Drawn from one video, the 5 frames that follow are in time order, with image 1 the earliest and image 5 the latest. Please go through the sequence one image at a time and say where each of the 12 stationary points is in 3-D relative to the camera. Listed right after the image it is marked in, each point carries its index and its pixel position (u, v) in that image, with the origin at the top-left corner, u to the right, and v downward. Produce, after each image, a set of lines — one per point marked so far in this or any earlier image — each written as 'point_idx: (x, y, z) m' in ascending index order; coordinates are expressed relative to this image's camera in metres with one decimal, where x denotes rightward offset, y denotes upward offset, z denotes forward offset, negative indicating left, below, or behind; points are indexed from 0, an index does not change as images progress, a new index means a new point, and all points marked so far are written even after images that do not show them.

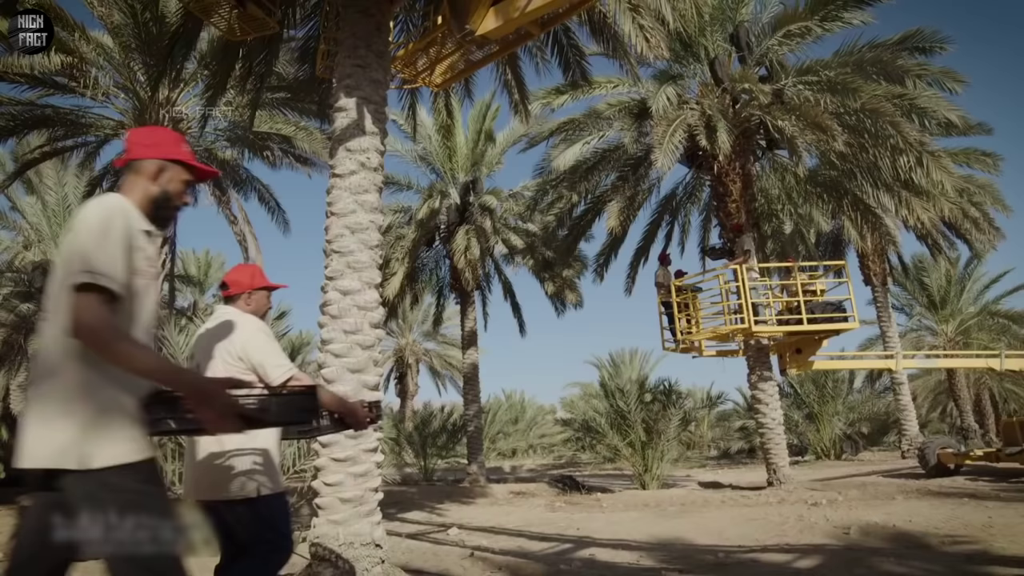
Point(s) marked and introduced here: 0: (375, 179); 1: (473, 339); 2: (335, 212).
0: (-1.1, +0.9, +5.5) m
1: (-1.1, -1.4, +18.3) m
2: (-1.4, +0.6, +5.4) m
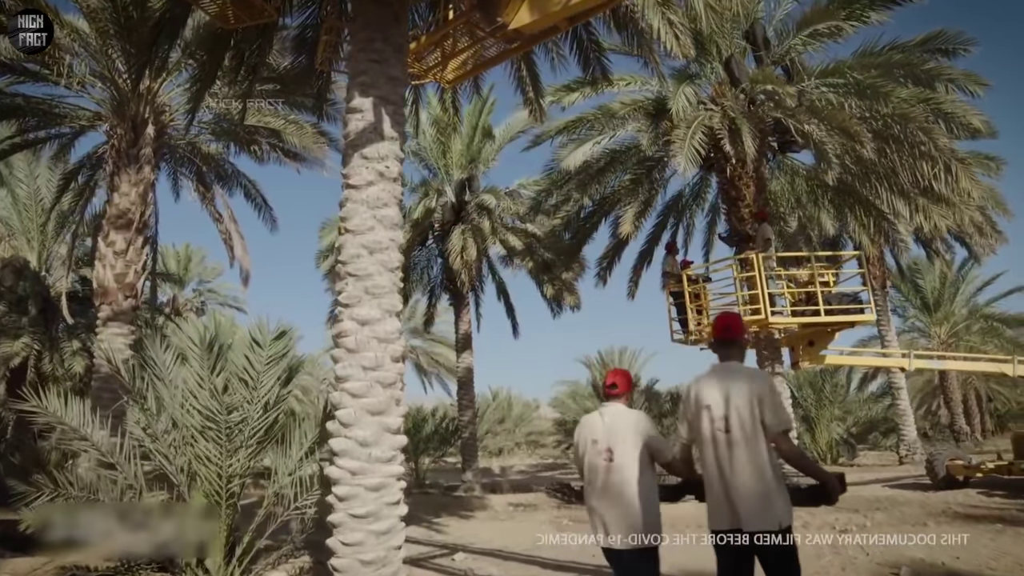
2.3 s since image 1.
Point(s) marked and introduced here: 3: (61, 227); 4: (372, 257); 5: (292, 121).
0: (-0.8, +0.7, +4.8) m
1: (-1.2, -1.4, +17.7) m
2: (-1.2, +0.4, +4.7) m
3: (-11.2, +1.5, +16.8) m
4: (-1.0, +0.2, +4.6) m
5: (-4.5, +3.4, +13.8) m
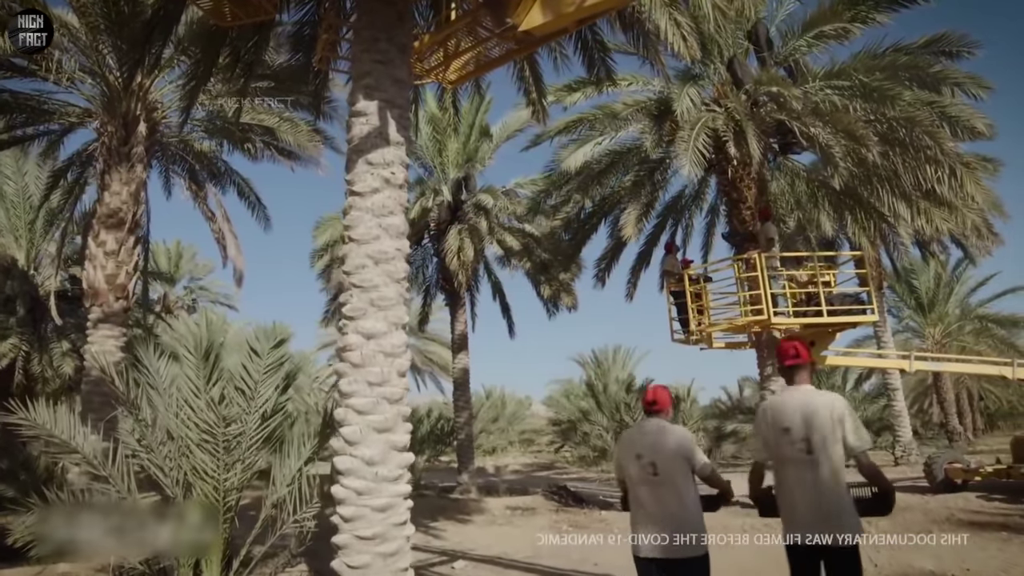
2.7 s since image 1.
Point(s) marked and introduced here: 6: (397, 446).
0: (-0.8, +0.6, +4.7) m
1: (-1.3, -1.4, +17.5) m
2: (-1.1, +0.3, +4.6) m
3: (-11.3, +1.6, +16.4) m
4: (-0.9, +0.1, +4.4) m
5: (-4.6, +3.4, +13.6) m
6: (-0.7, -1.0, +4.3) m
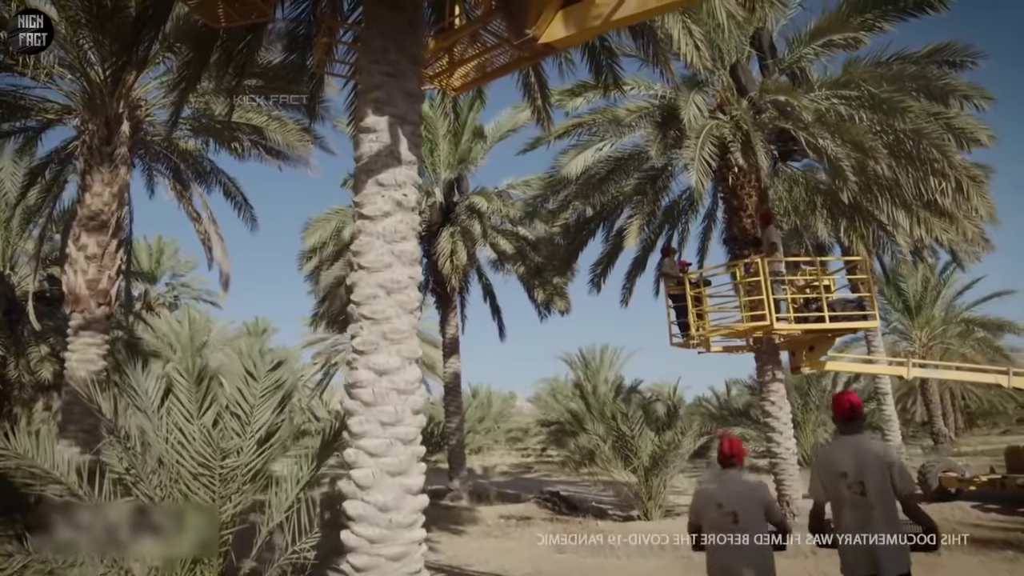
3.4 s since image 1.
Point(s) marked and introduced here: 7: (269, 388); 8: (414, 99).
0: (-0.6, +0.4, +4.4) m
1: (-1.5, -1.5, +17.2) m
2: (-1.0, +0.1, +4.3) m
3: (-11.4, +1.5, +15.9) m
4: (-0.8, -0.1, +4.2) m
5: (-4.6, +3.3, +13.2) m
6: (-0.6, -1.2, +4.0) m
7: (-2.1, -0.9, +5.8) m
8: (-0.7, +1.3, +4.7) m
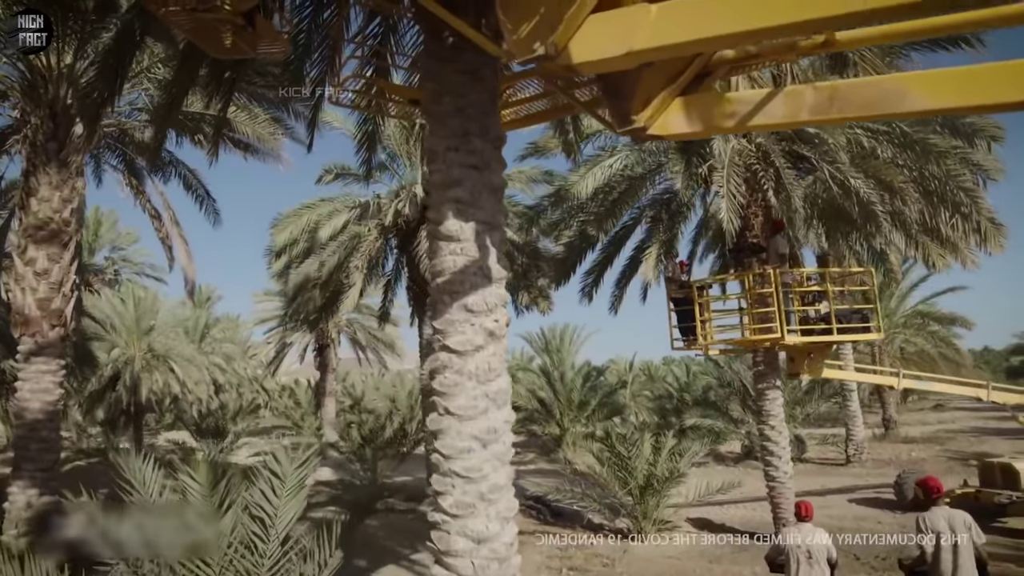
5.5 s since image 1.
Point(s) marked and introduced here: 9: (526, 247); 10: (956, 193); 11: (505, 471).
0: (0.0, -0.3, +3.7) m
1: (-2.0, -1.5, +16.5) m
2: (-0.3, -0.6, +3.6) m
3: (-11.7, +1.6, +14.2) m
4: (-0.1, -0.8, +3.5) m
5: (-4.7, +3.1, +12.0) m
6: (0.0, -2.0, +3.4) m
7: (-1.6, -1.5, +5.1) m
8: (-0.1, +0.5, +3.9) m
9: (+0.3, +0.9, +14.7) m
10: (+5.8, +1.3, +8.7) m
11: (0.0, -1.0, +3.5) m
